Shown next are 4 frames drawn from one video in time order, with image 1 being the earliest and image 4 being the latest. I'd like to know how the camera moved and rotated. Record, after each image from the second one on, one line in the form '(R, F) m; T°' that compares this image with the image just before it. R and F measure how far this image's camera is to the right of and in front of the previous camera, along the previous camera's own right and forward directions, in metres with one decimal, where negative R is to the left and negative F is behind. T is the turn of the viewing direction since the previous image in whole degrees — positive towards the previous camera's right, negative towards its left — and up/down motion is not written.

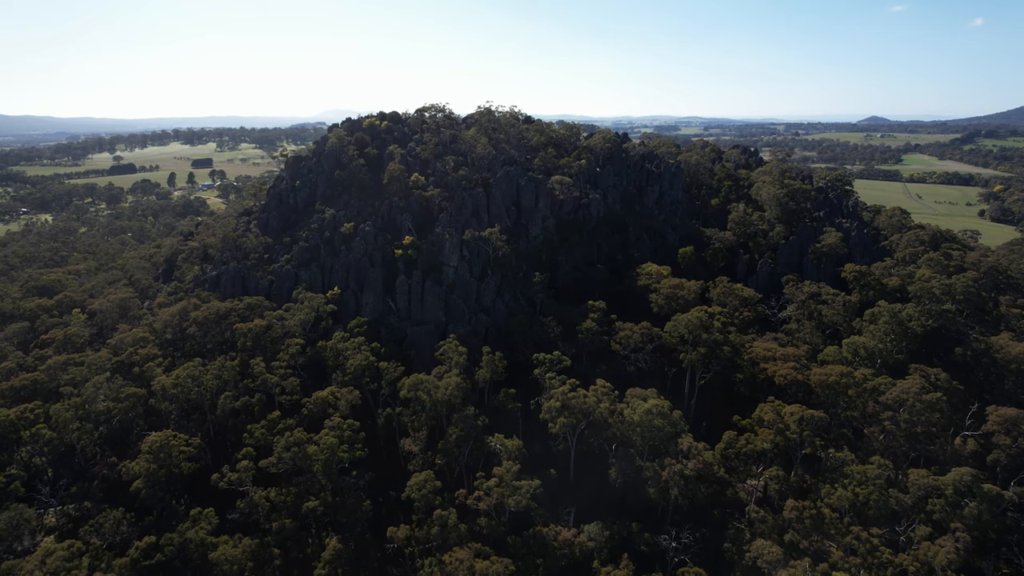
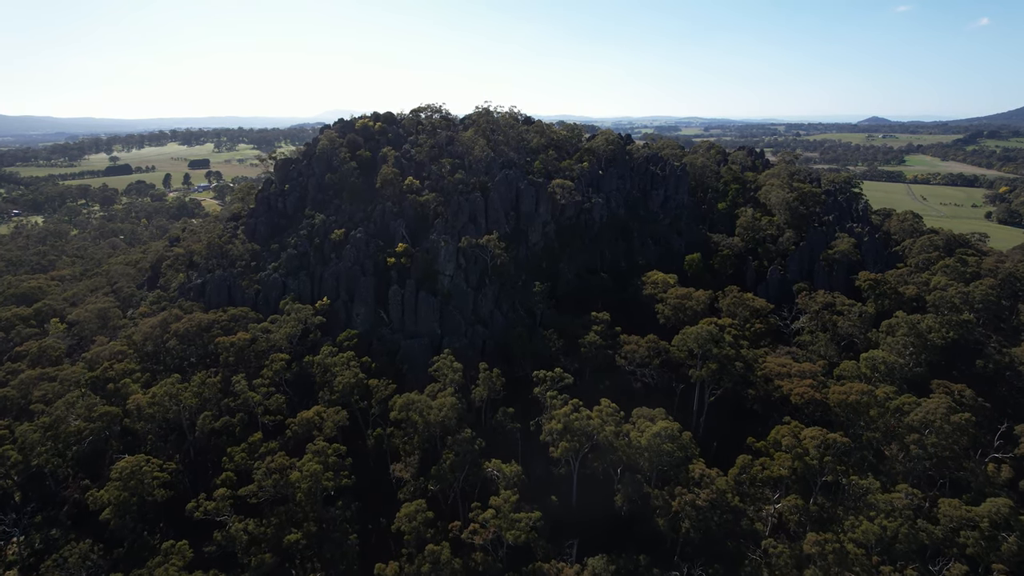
(+0.2, +3.1) m; 0°
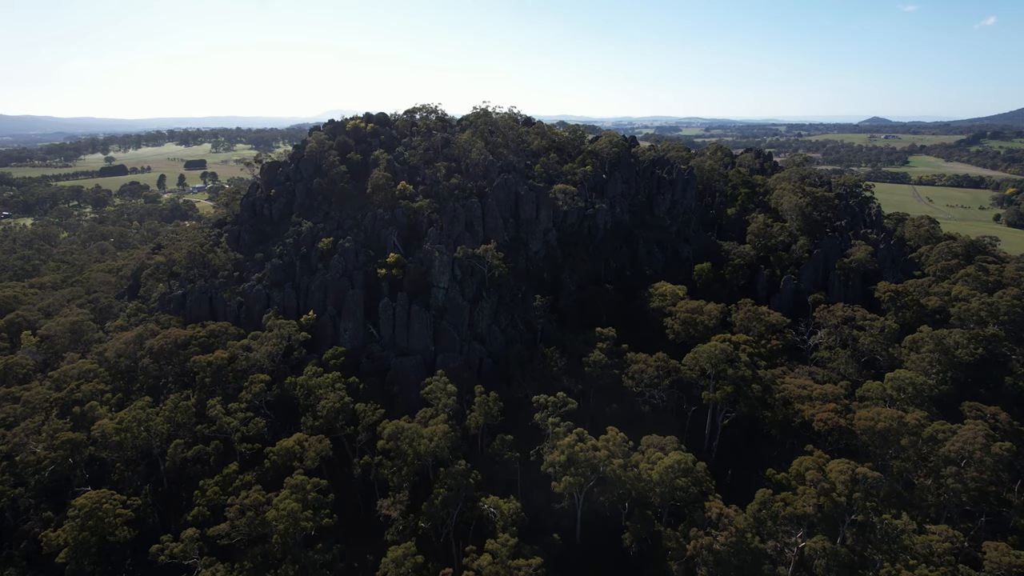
(+0.1, +3.8) m; 0°
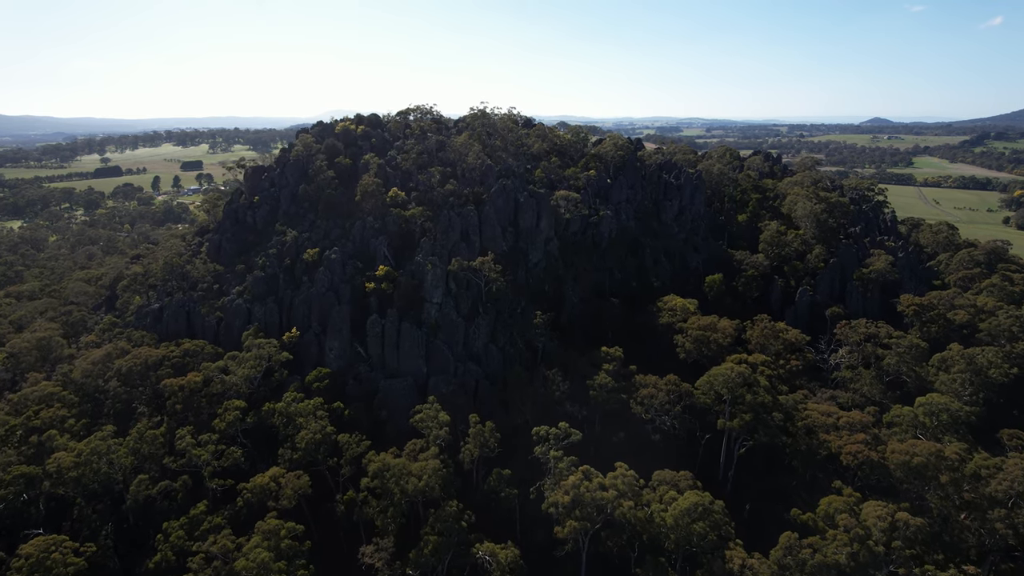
(+0.2, +3.9) m; 0°
